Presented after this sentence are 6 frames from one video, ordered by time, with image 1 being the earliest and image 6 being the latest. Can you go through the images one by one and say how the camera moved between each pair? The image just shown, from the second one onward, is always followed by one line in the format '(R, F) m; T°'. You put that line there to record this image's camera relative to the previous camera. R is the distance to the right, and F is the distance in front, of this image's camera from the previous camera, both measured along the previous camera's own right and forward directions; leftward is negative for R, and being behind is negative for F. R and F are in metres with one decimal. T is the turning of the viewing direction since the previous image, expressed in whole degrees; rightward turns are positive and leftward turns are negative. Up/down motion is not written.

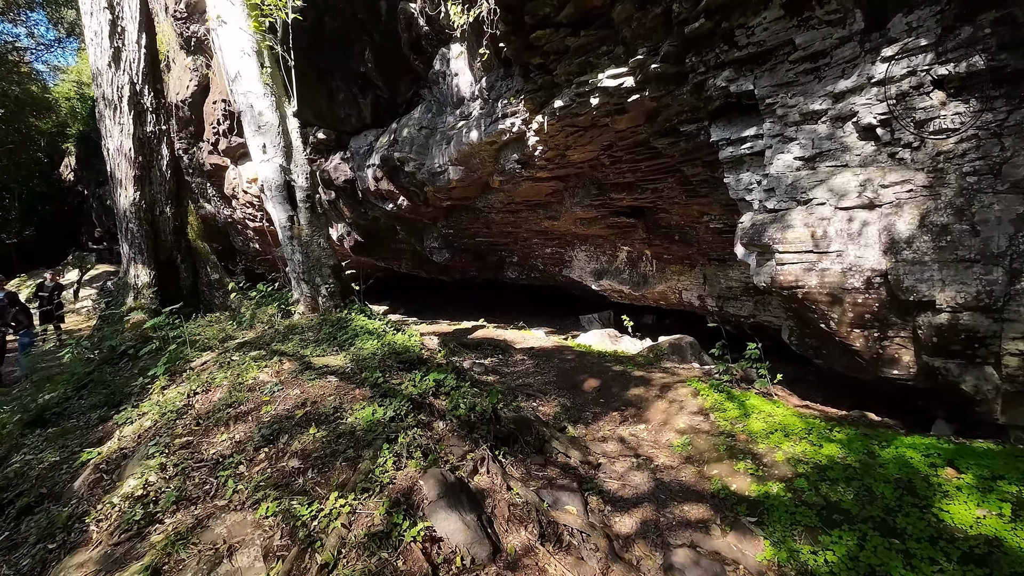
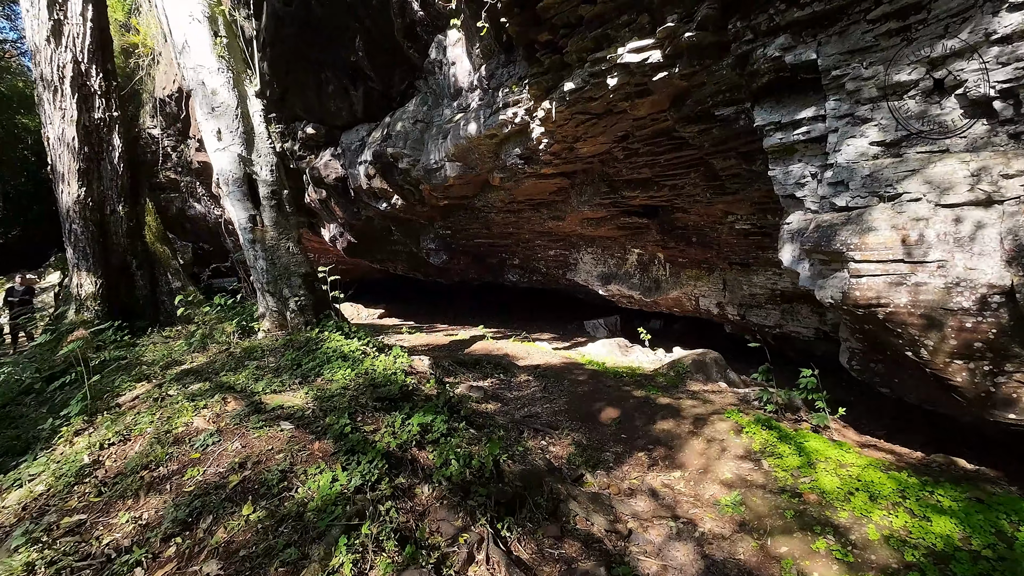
(0.0, +0.7) m; 0°
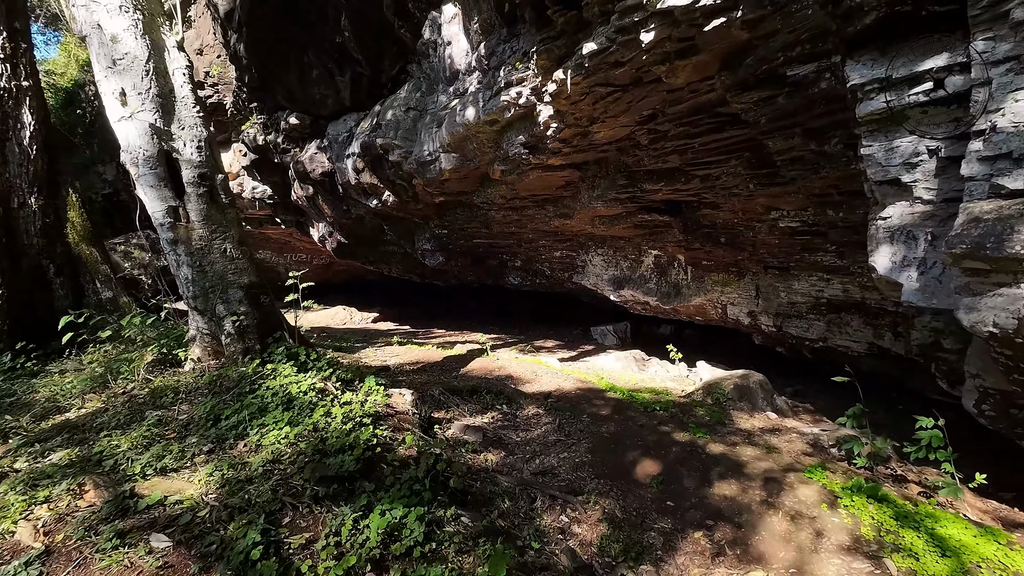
(0.0, +1.0) m; 0°
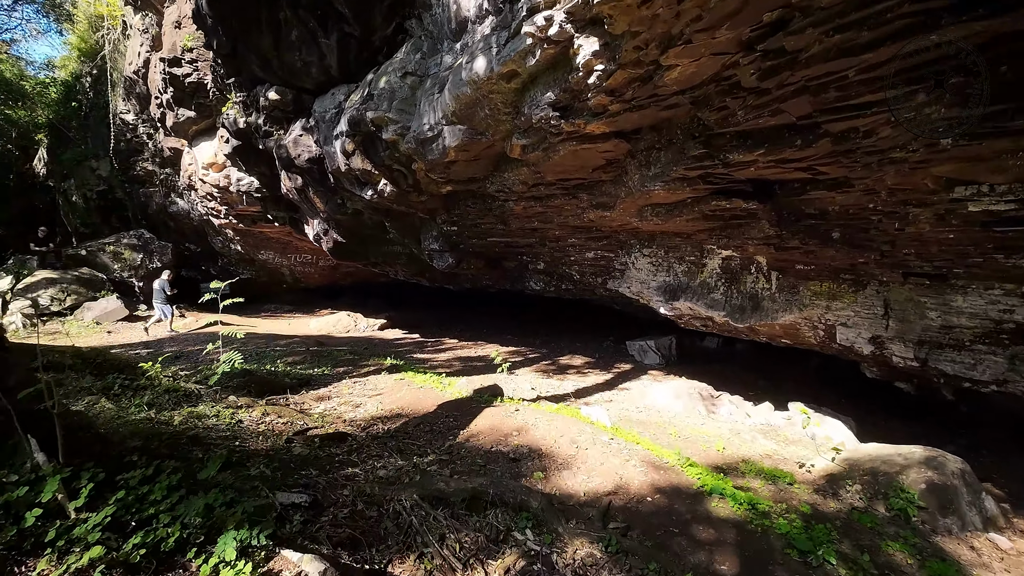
(-0.1, +1.9) m; -2°
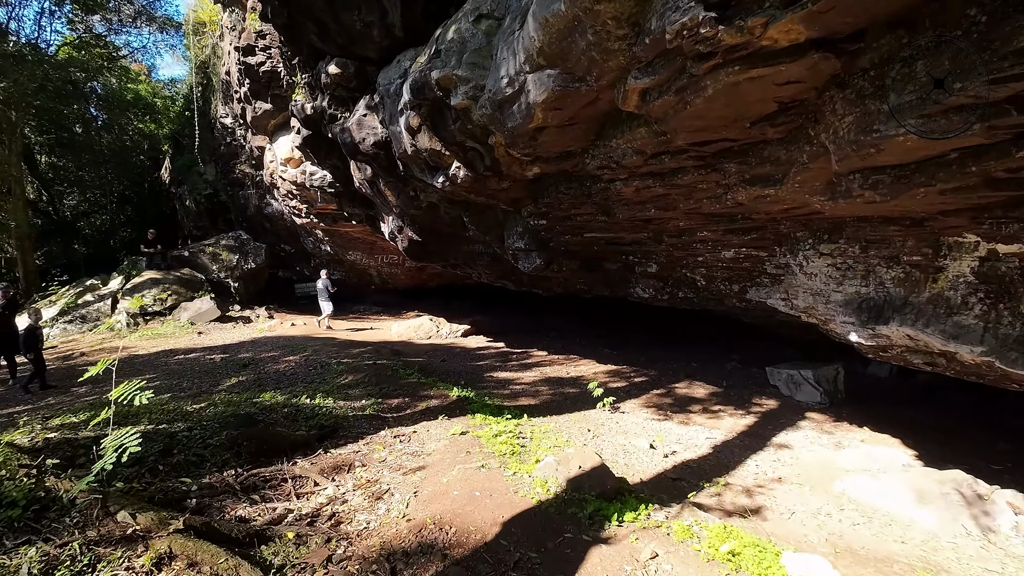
(-0.2, +1.9) m; -11°
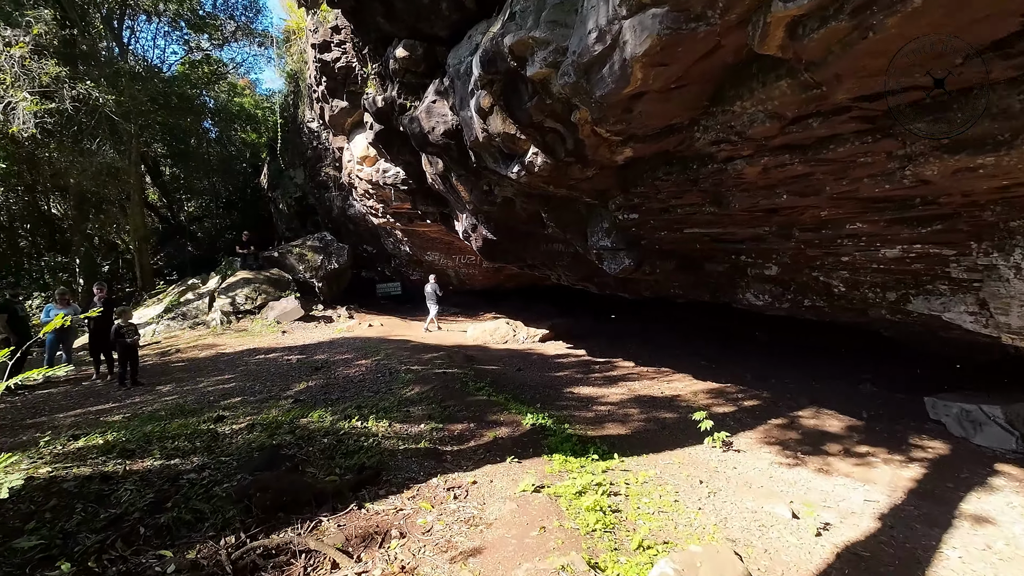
(-0.1, +1.0) m; -9°
